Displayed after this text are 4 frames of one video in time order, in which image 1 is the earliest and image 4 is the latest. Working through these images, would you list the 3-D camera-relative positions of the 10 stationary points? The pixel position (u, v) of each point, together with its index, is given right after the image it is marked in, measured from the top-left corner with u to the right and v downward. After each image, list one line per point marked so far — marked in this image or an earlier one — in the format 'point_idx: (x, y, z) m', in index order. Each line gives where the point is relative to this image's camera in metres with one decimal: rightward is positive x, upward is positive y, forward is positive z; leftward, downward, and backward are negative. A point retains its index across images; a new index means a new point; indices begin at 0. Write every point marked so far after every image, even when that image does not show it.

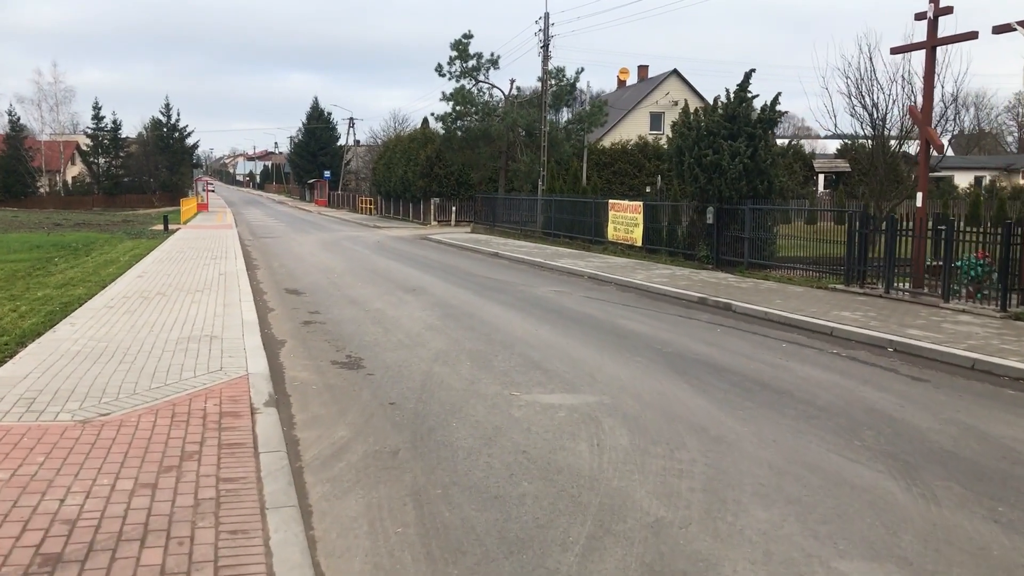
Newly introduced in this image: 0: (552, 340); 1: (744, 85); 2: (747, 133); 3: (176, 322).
0: (+0.4, -0.6, +10.1) m
1: (+5.0, +4.3, +18.8) m
2: (+4.8, +3.2, +18.2) m
3: (-4.1, -0.4, +11.0) m
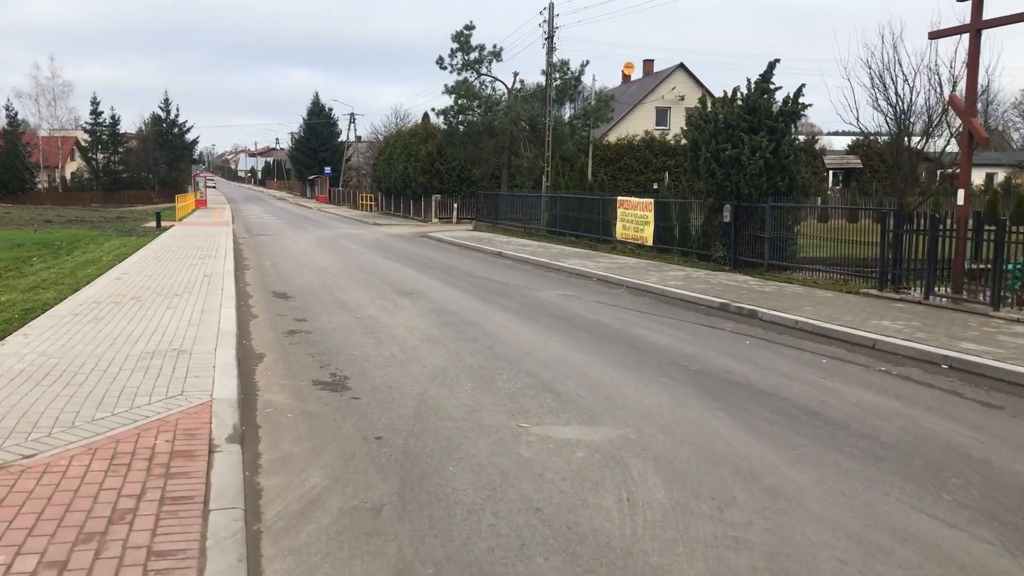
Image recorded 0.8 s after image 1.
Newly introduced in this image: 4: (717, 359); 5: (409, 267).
0: (+0.5, -0.7, +9.0) m
1: (+5.1, +4.2, +17.7) m
2: (+4.9, +3.1, +17.1) m
3: (-4.1, -0.5, +9.9) m
4: (+2.1, -0.7, +8.9) m
5: (-2.2, +0.5, +19.2) m
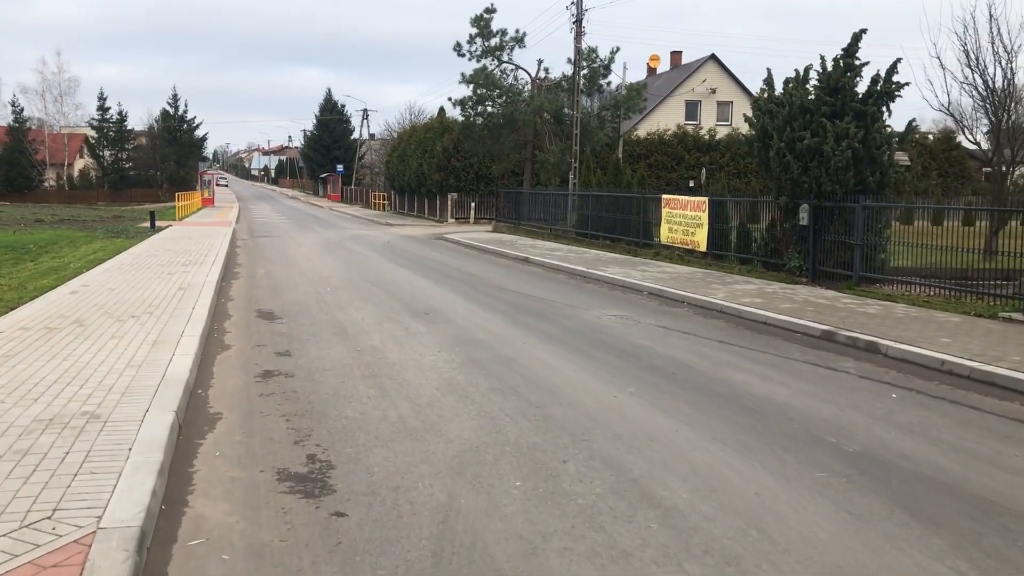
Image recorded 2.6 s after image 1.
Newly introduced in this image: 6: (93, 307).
0: (+0.9, -0.9, +6.2) m
1: (+5.6, +4.0, +14.8) m
2: (+5.5, +2.9, +14.2) m
3: (-3.6, -0.7, +7.1) m
4: (+2.5, -1.0, +6.1) m
5: (-1.6, +0.2, +16.5) m
6: (-5.3, -0.2, +11.2) m
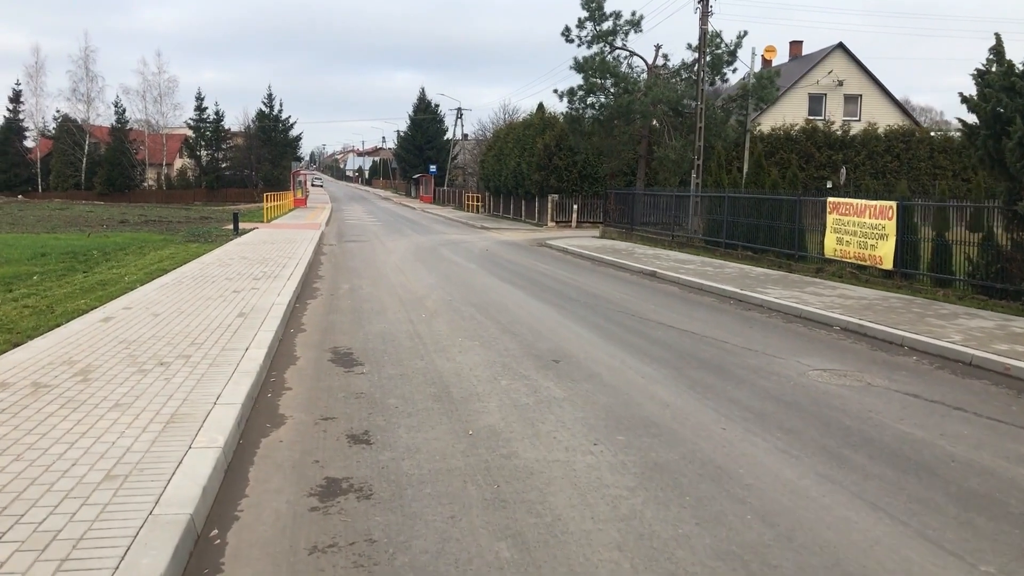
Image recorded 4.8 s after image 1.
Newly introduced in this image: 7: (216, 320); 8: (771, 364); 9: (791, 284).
0: (+1.9, -1.3, +2.8) m
1: (+7.5, +3.5, +10.9) m
2: (+7.3, +2.4, +10.4) m
3: (-2.5, -1.1, +4.2) m
4: (+3.5, -1.4, +2.6) m
5: (+0.4, -0.1, +13.3) m
6: (-3.8, -0.6, +8.5) m
7: (-3.4, -0.4, +10.4) m
8: (+2.5, -0.7, +8.5) m
9: (+4.6, +0.1, +14.8) m
